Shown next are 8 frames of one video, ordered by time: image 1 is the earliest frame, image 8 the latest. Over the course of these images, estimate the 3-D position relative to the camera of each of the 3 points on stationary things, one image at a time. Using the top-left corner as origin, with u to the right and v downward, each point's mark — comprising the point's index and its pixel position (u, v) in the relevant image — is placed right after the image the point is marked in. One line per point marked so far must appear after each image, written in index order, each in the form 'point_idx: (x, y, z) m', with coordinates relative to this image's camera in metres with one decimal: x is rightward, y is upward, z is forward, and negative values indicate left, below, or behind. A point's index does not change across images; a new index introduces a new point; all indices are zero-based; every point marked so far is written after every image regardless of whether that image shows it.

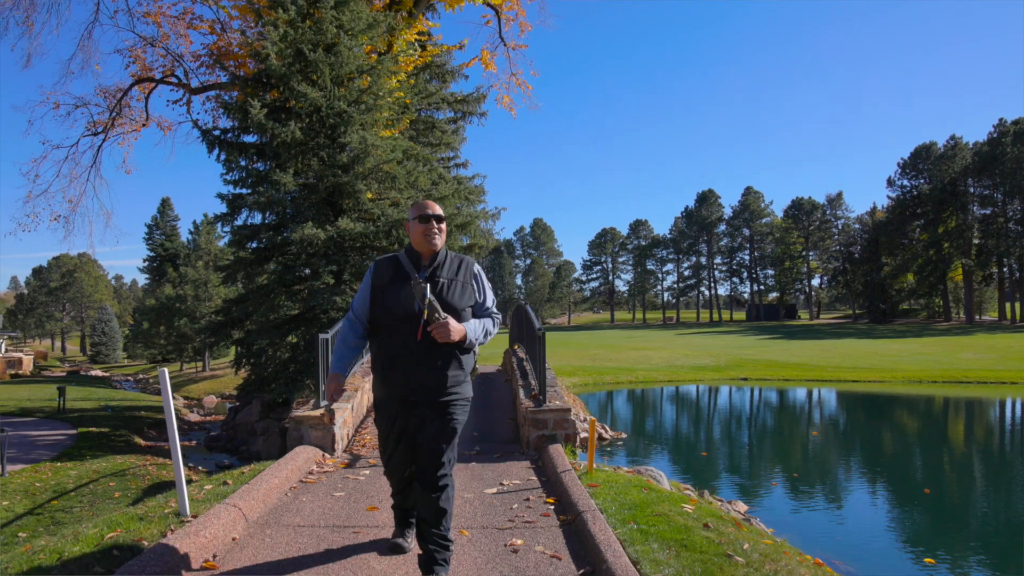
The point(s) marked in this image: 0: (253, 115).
0: (-4.4, +2.9, +11.4) m
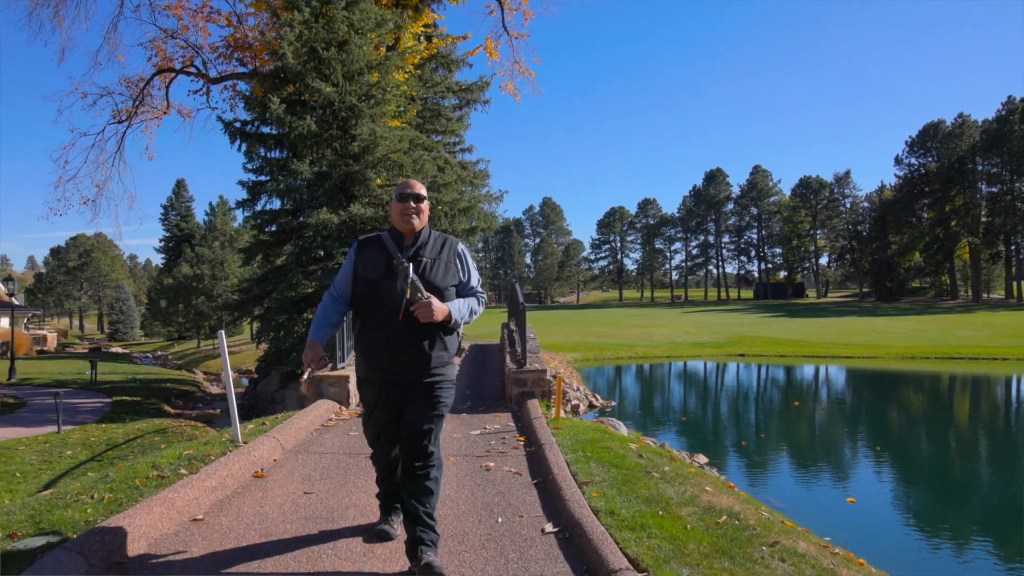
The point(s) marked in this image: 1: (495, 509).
0: (-4.5, +3.3, +12.4) m
1: (-0.1, -1.2, +3.7) m
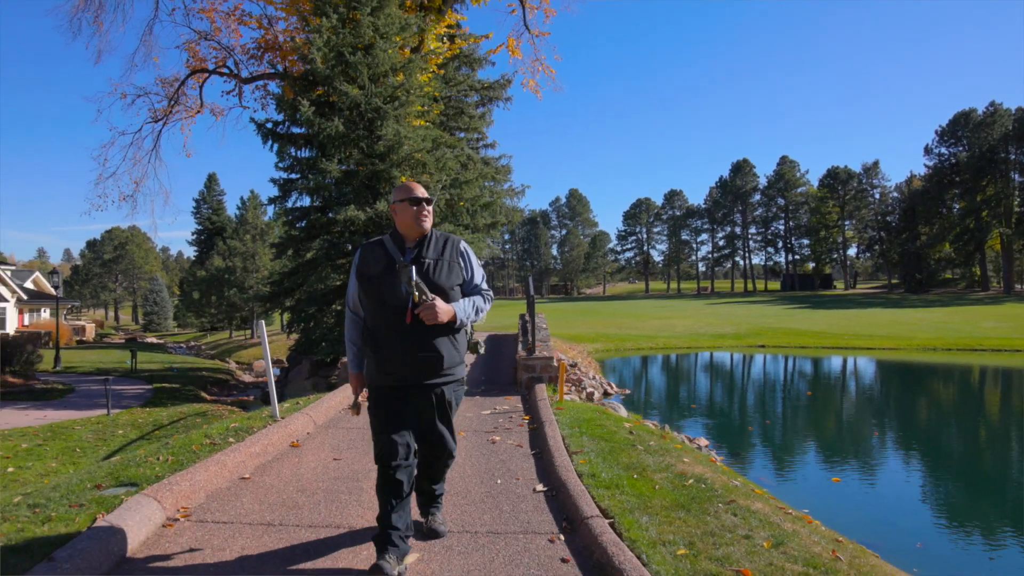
0: (-4.1, +3.5, +13.1) m
1: (-0.1, -1.2, +4.3) m
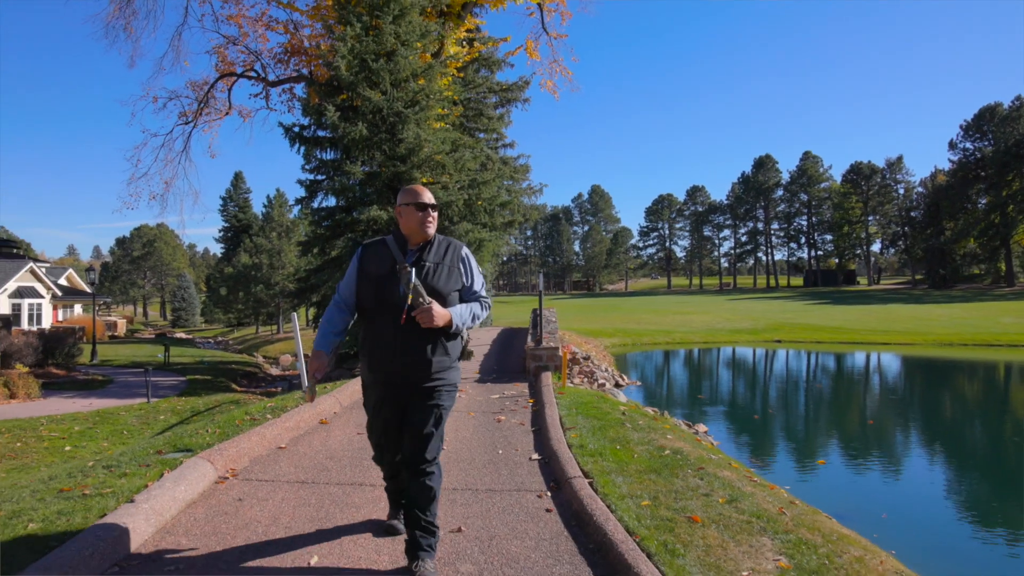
0: (-3.8, +3.5, +13.8) m
1: (-0.1, -1.1, +4.9) m
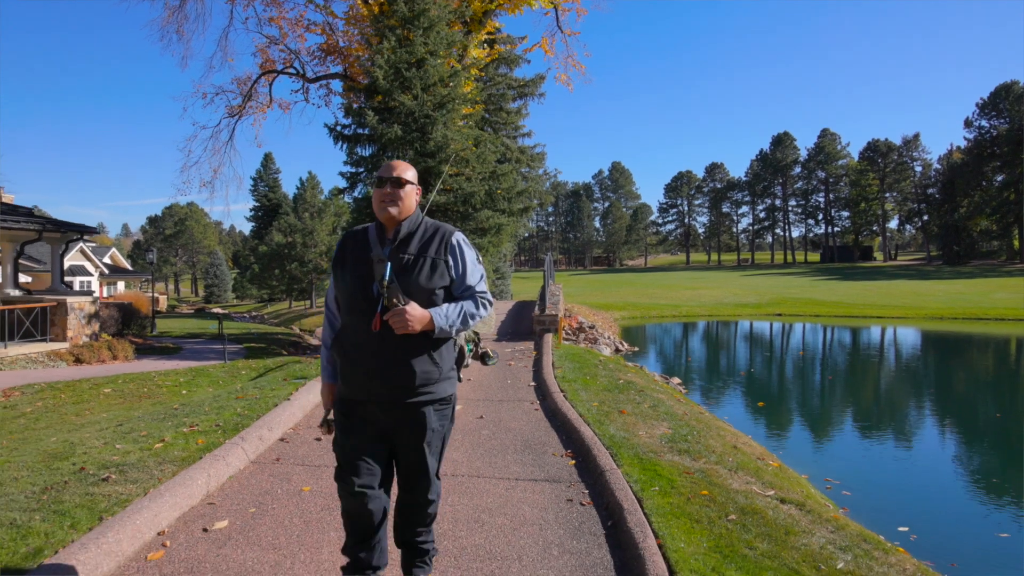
0: (-3.5, +4.0, +16.0) m
1: (0.0, -0.9, +7.1) m
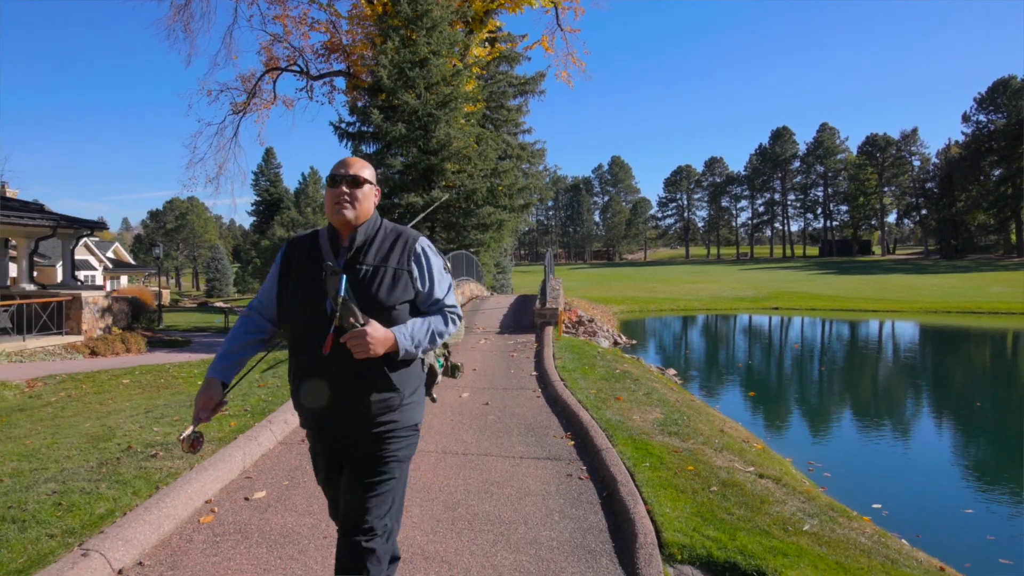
0: (-3.5, +4.2, +16.4) m
1: (0.0, -0.9, +7.5) m
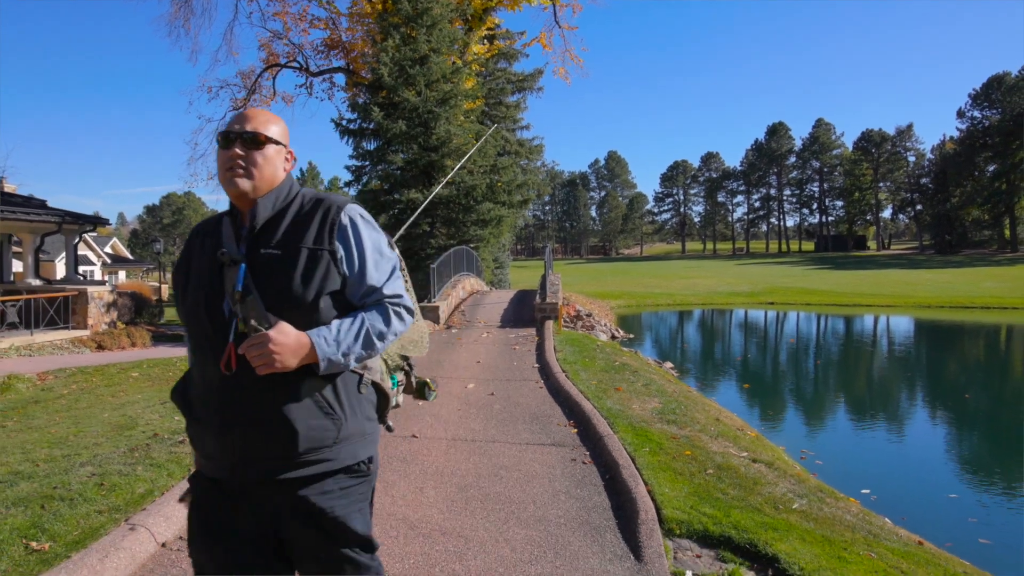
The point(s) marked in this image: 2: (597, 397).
0: (-3.5, +4.3, +16.5) m
1: (0.0, -0.8, +7.8) m
2: (+0.8, -1.0, +5.8) m
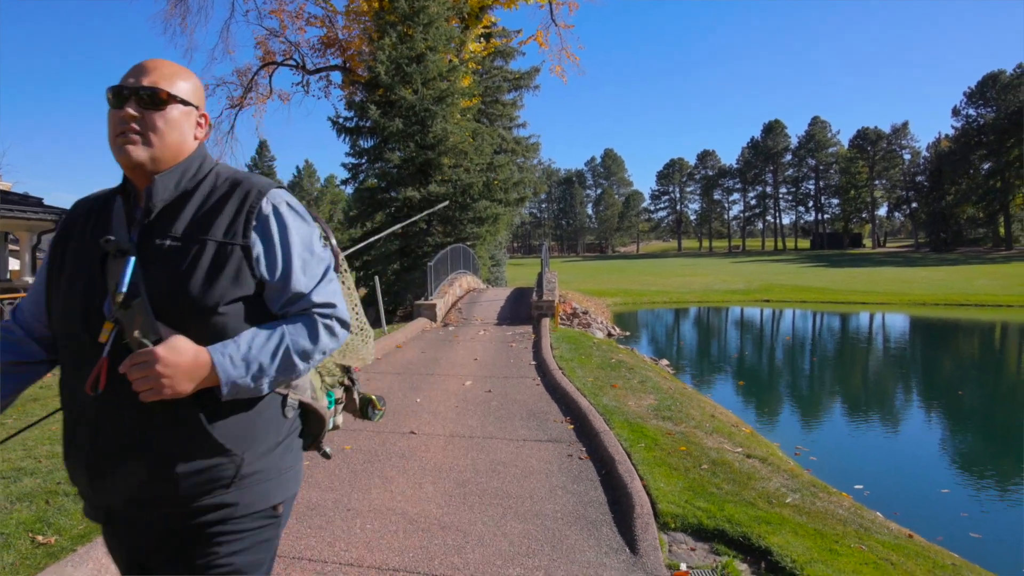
0: (-3.6, +4.3, +16.6) m
1: (0.0, -0.8, +7.8) m
2: (+0.7, -0.9, +5.9) m
